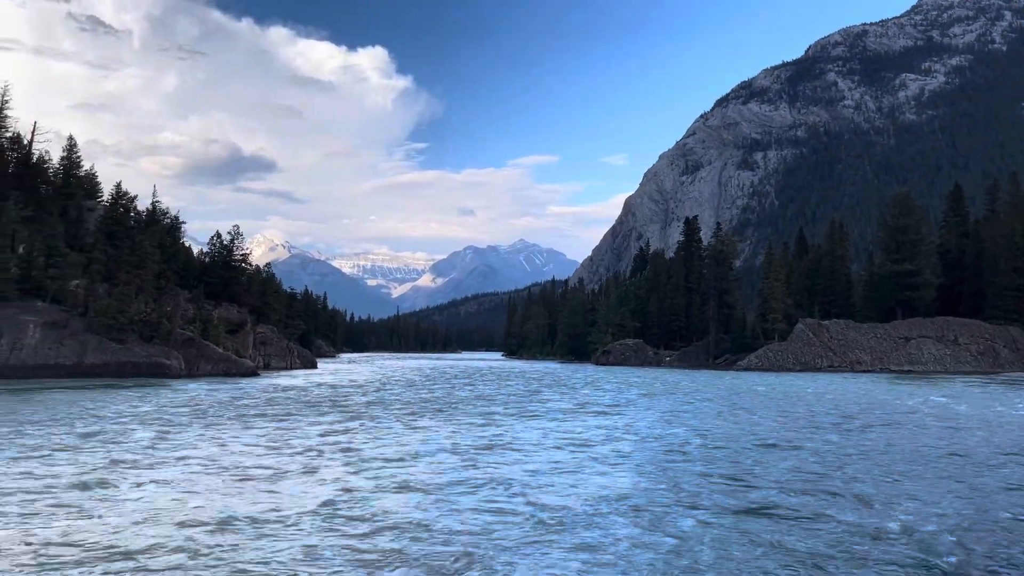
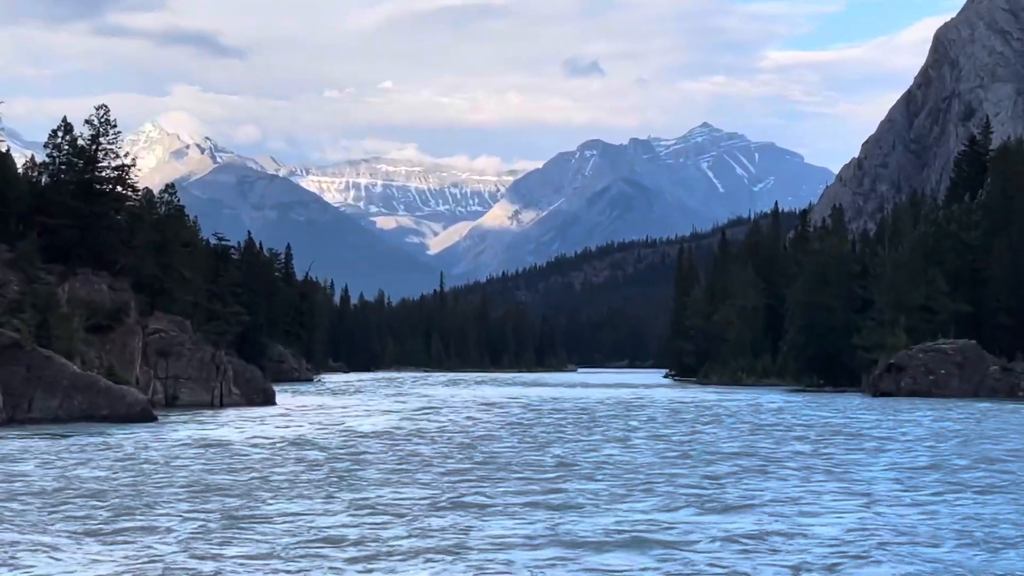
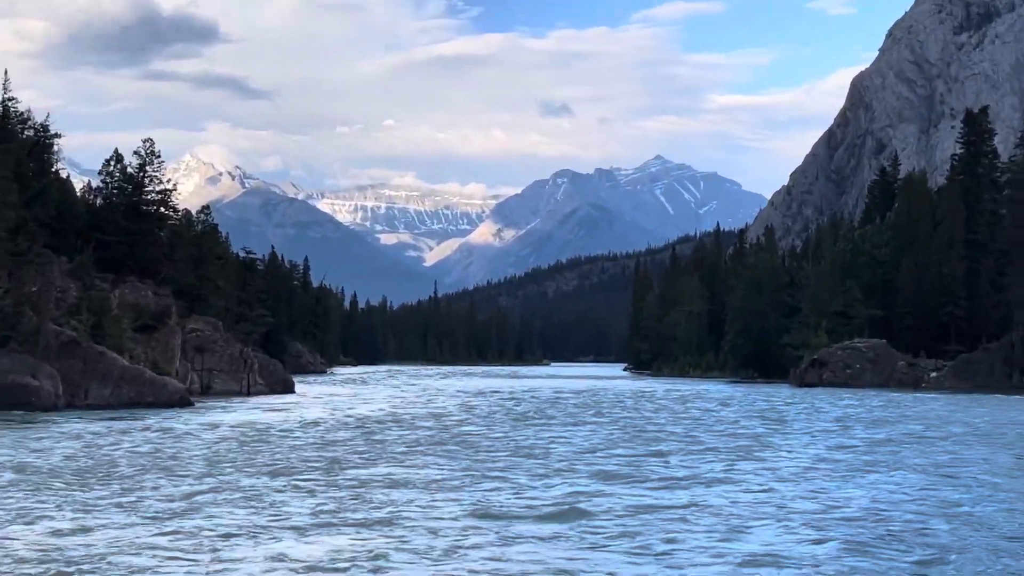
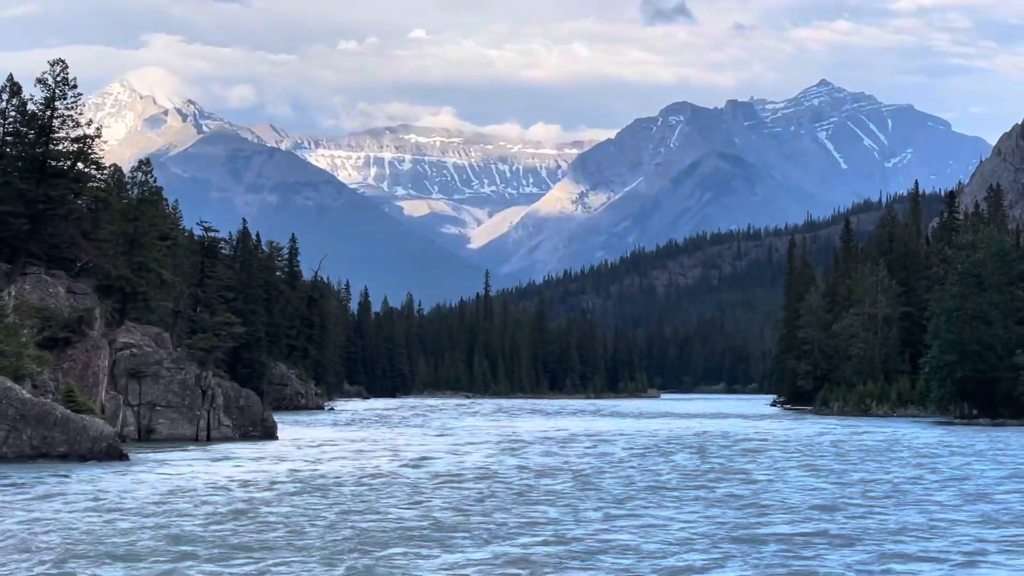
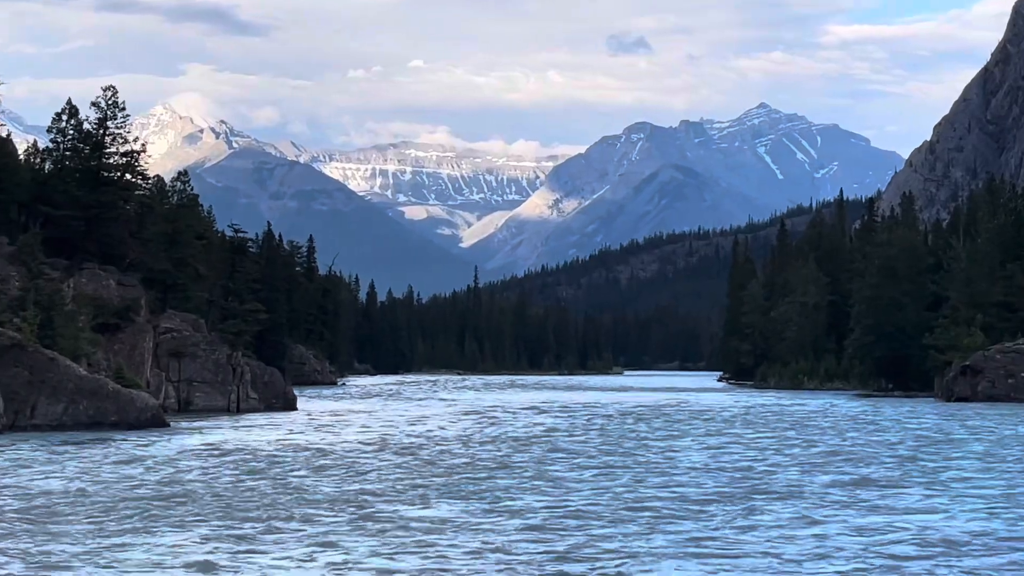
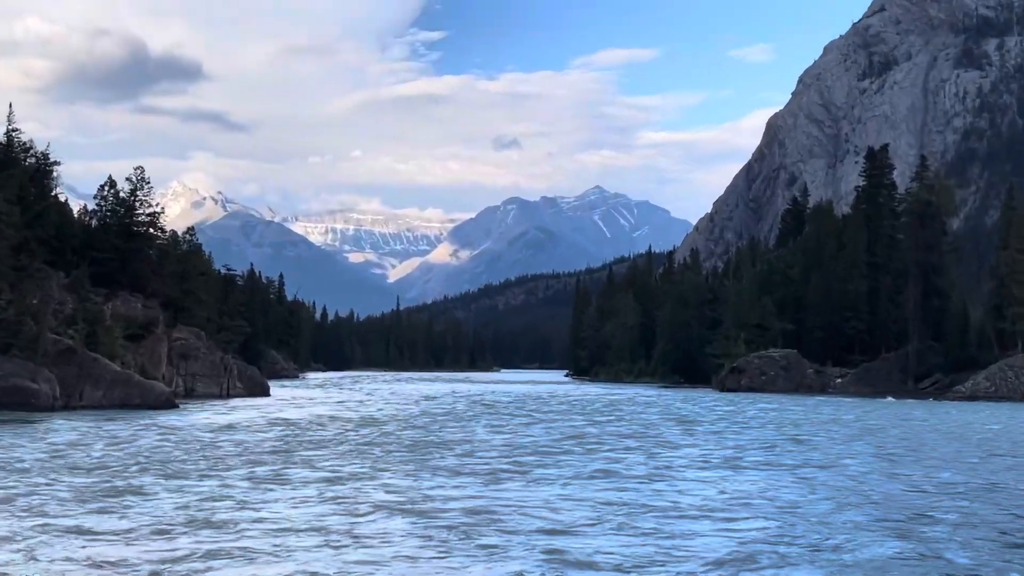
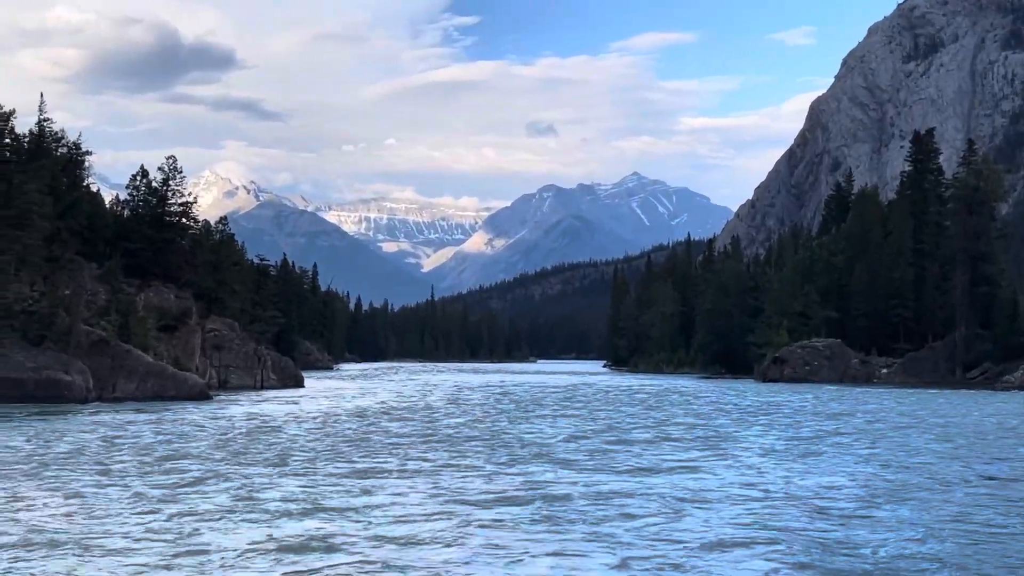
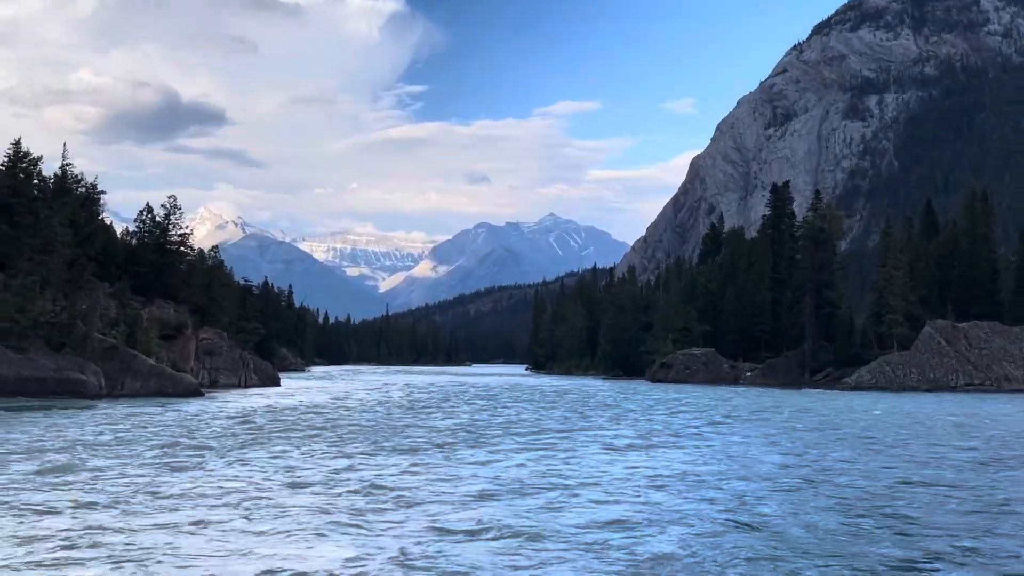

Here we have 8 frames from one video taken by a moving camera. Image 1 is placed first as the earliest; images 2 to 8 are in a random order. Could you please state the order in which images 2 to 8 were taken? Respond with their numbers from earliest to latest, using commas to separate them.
8, 6, 7, 3, 2, 5, 4
